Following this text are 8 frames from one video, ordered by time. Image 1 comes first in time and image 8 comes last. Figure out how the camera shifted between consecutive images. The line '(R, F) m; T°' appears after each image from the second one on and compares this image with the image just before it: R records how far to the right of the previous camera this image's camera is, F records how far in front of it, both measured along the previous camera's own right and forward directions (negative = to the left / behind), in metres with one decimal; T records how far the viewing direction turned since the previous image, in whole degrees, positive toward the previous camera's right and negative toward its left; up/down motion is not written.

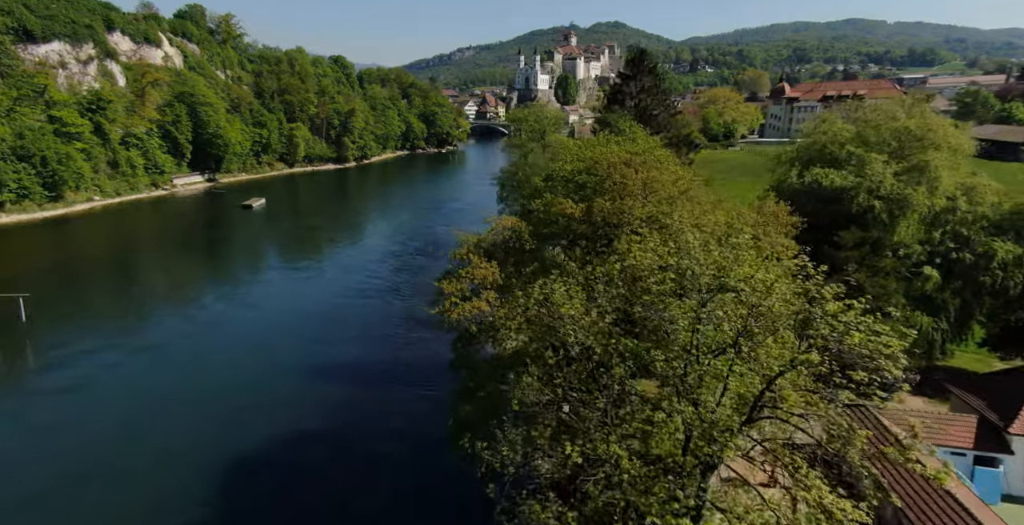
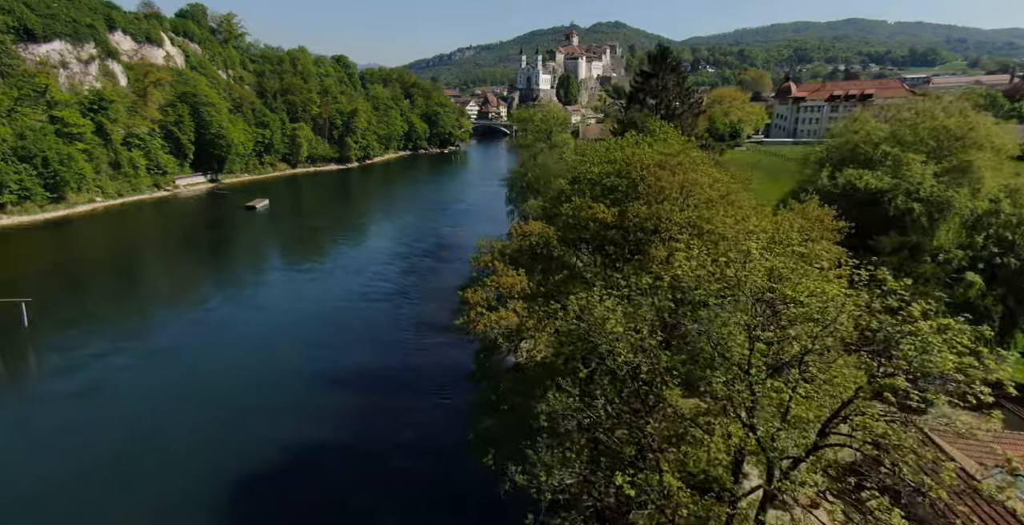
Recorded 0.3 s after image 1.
(-0.5, +0.5) m; 0°
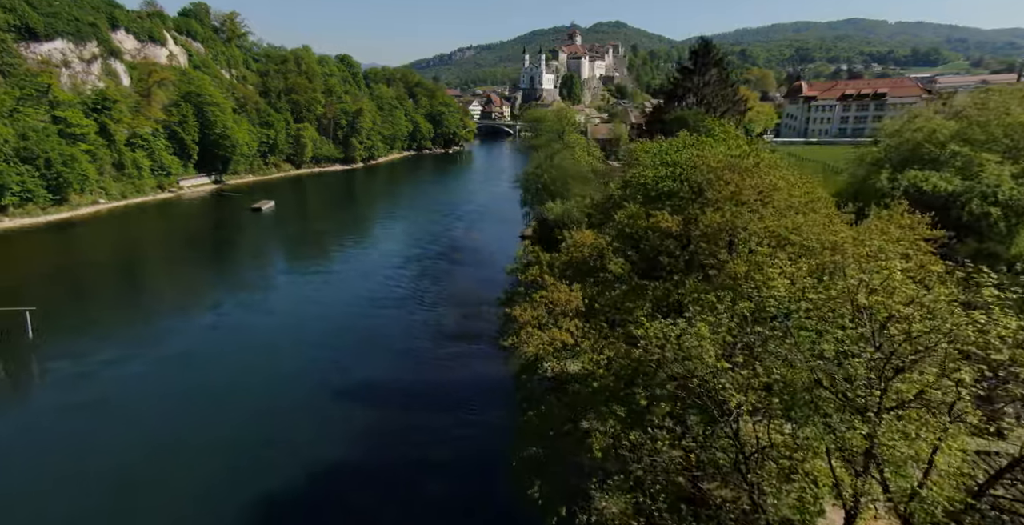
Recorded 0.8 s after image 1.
(-0.9, +0.9) m; 0°
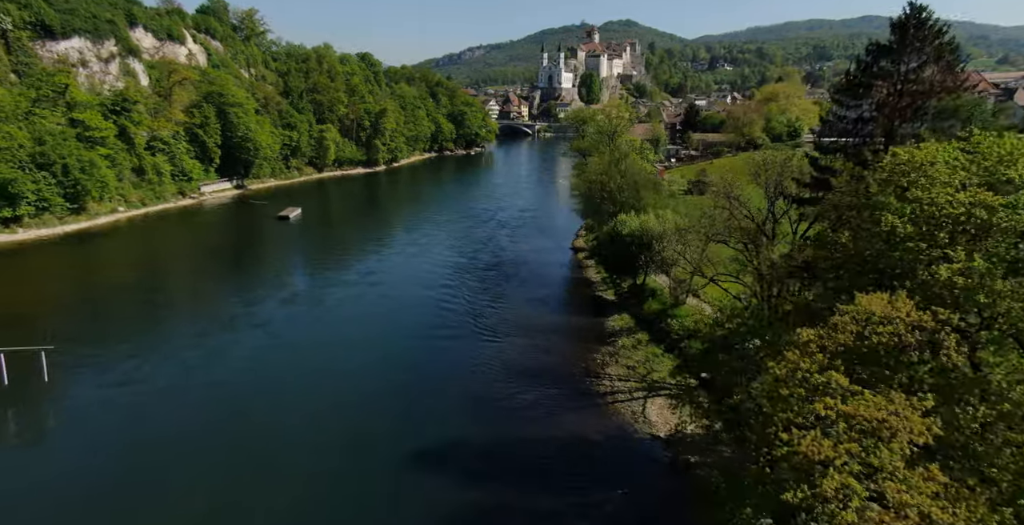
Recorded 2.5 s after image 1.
(-2.9, +3.1) m; -1°
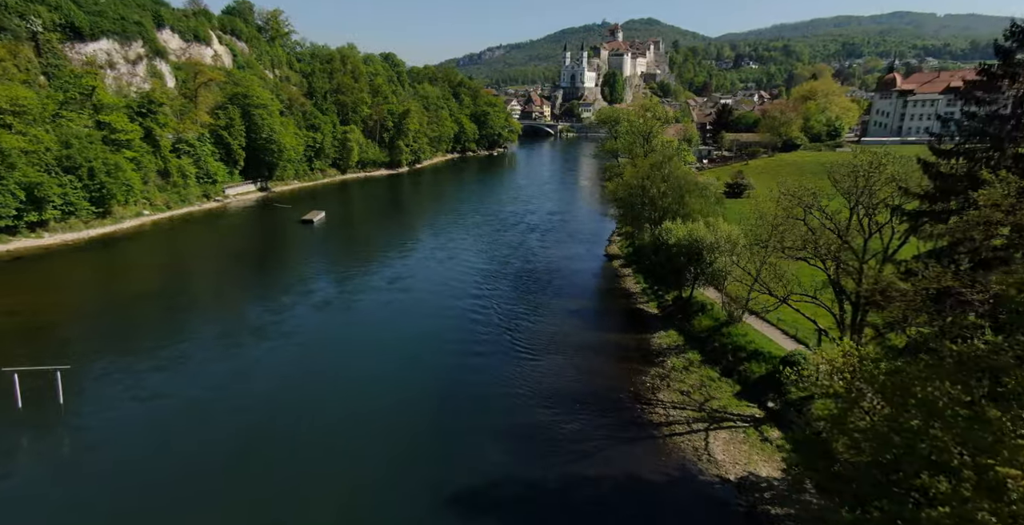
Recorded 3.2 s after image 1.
(-0.8, +1.4) m; -2°
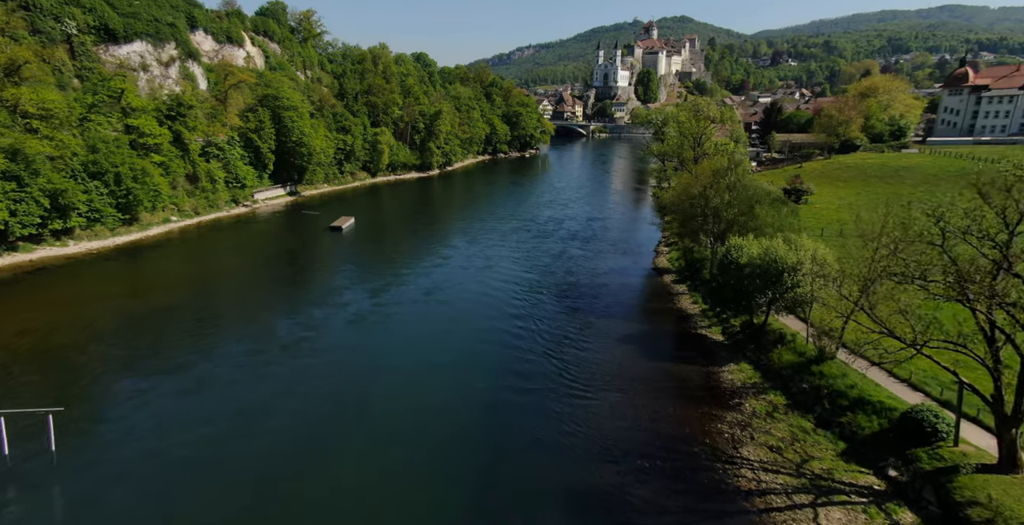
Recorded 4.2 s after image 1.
(-0.8, +2.5) m; -3°
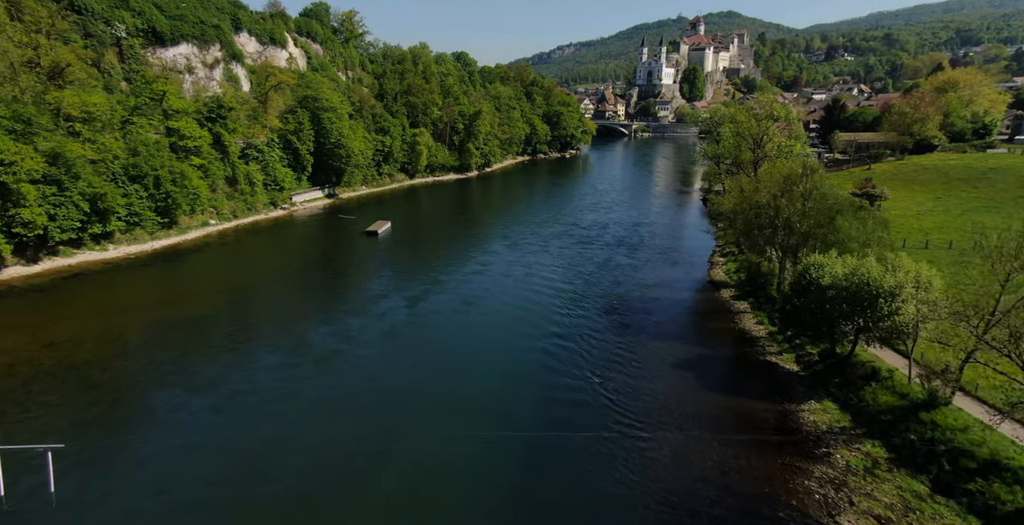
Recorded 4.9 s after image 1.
(-0.4, +2.1) m; -4°
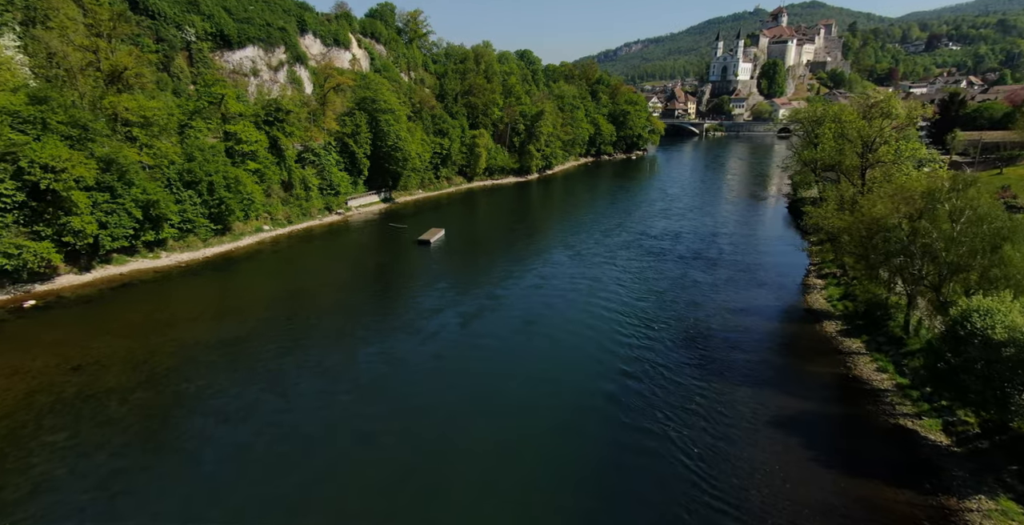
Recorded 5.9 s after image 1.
(-0.2, +3.3) m; -6°
